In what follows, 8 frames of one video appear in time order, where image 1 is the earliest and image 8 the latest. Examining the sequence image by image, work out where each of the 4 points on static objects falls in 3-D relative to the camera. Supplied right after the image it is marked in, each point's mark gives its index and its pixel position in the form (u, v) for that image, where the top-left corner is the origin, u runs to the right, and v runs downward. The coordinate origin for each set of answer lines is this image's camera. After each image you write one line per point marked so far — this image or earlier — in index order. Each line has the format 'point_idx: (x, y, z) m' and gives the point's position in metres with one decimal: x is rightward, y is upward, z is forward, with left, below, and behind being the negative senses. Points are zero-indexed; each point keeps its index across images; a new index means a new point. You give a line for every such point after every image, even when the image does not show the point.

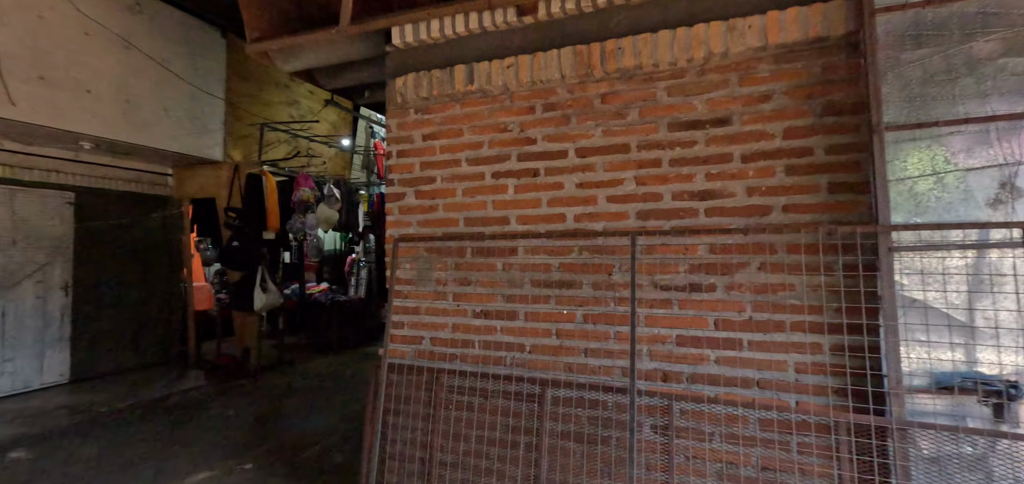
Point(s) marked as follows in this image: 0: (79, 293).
0: (-4.8, -0.6, +5.4) m
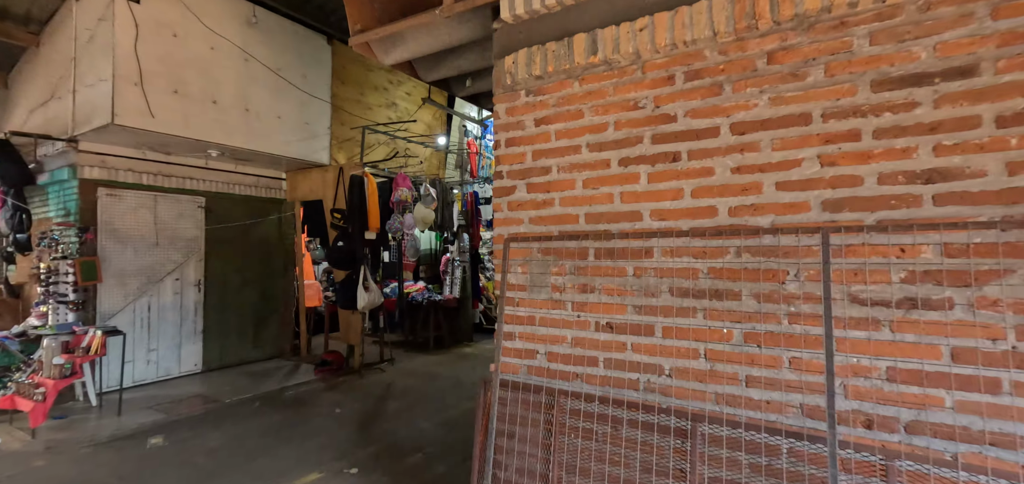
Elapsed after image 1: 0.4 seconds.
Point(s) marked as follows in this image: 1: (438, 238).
0: (-3.7, -0.6, +5.8) m
1: (-1.2, +0.1, +7.8) m
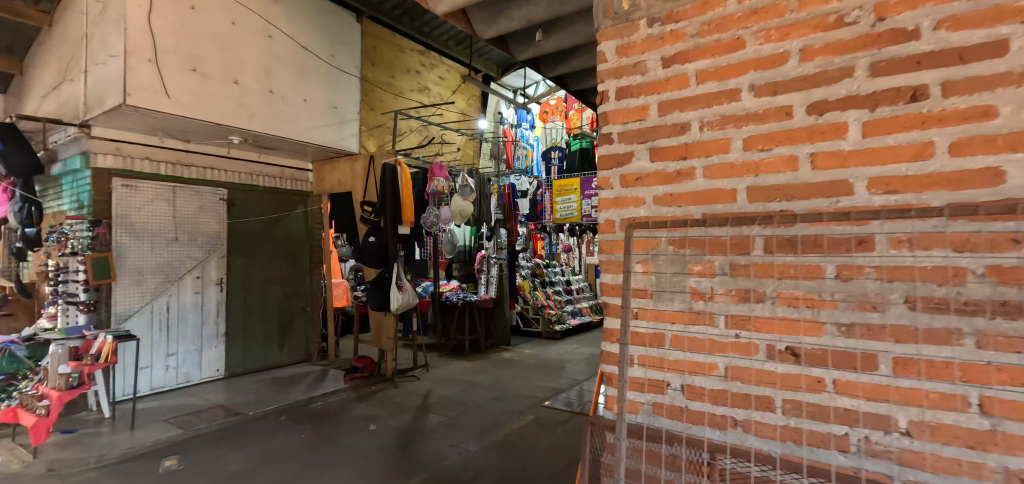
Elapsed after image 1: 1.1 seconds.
0: (-3.1, -0.5, +5.4) m
1: (-0.6, +0.1, +7.2) m
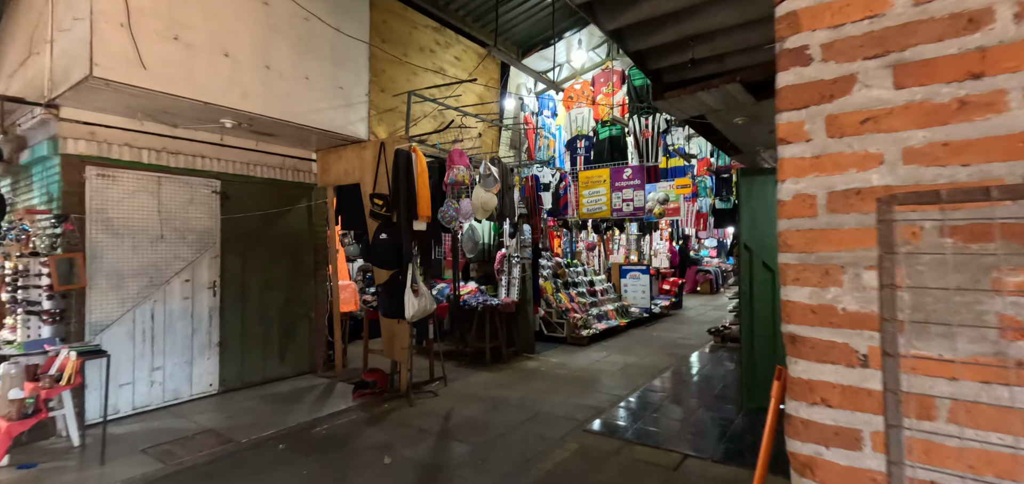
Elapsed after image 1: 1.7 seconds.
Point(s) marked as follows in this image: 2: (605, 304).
0: (-2.8, -0.5, +4.8) m
1: (-0.3, +0.2, +6.6) m
2: (+1.7, -1.2, +8.9) m
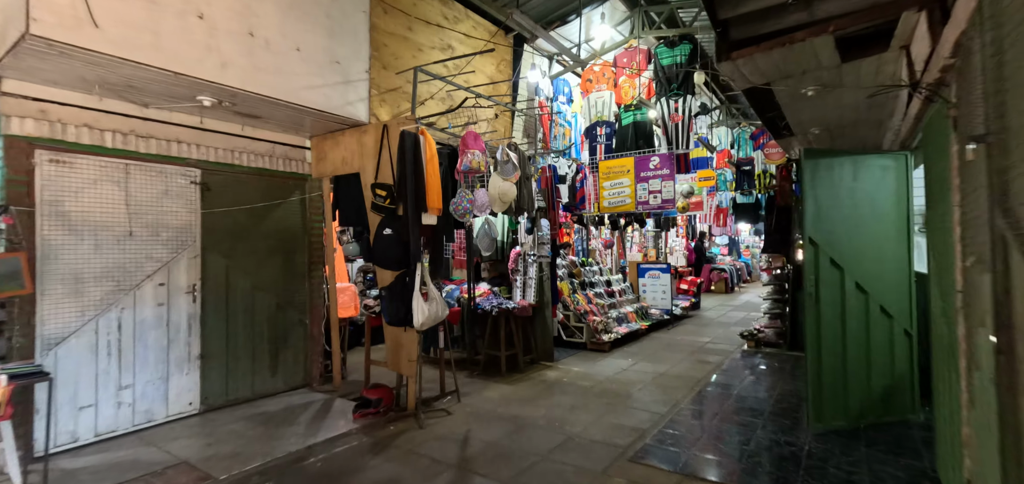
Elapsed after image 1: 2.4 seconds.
0: (-2.6, -0.5, +4.2) m
1: (-0.1, +0.2, +6.0) m
2: (+1.9, -1.1, +8.3) m
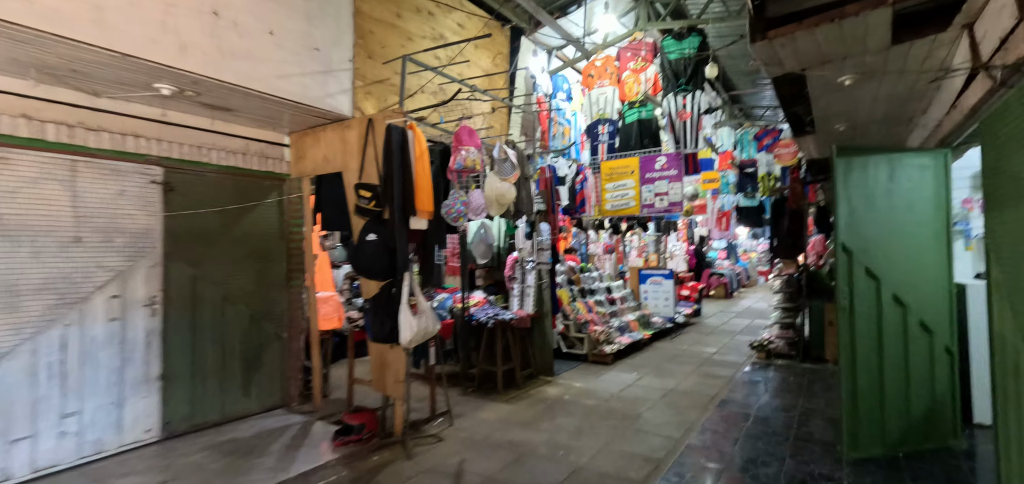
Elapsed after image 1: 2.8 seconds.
0: (-2.6, -0.5, +3.7) m
1: (-0.1, +0.1, +5.6) m
2: (+1.9, -1.2, +7.9) m
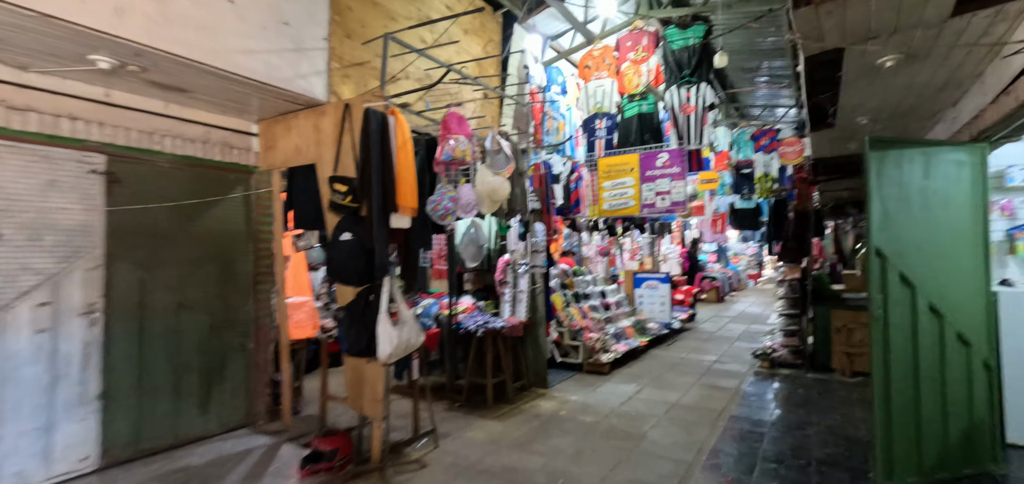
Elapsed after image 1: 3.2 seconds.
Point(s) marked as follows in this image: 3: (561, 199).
0: (-2.7, -0.5, +3.3) m
1: (-0.2, +0.1, +5.2) m
2: (+1.7, -1.2, +7.5) m
3: (+0.6, +0.5, +6.0) m
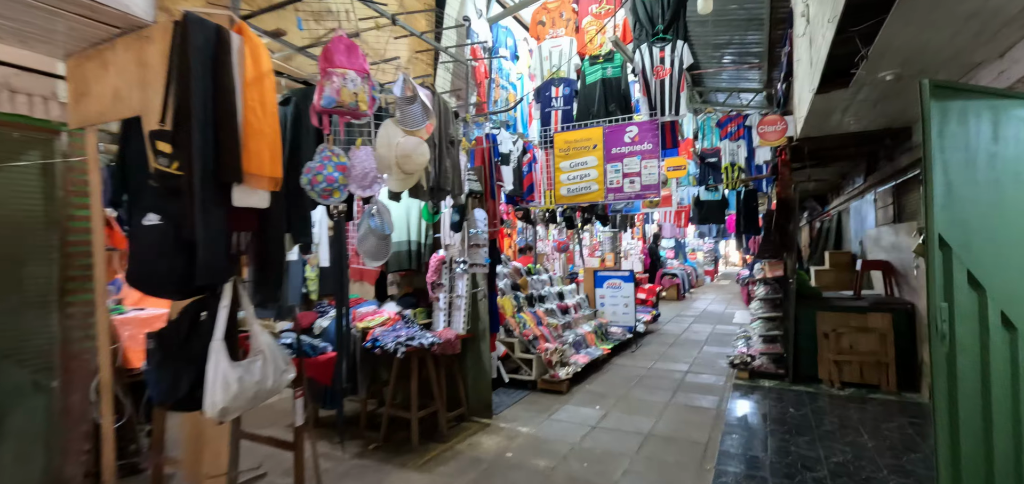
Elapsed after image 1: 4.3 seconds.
0: (-3.1, -0.5, +2.0) m
1: (-0.7, +0.2, +4.1) m
2: (+0.9, -1.1, +6.6) m
3: (0.0, +0.6, +4.9) m
